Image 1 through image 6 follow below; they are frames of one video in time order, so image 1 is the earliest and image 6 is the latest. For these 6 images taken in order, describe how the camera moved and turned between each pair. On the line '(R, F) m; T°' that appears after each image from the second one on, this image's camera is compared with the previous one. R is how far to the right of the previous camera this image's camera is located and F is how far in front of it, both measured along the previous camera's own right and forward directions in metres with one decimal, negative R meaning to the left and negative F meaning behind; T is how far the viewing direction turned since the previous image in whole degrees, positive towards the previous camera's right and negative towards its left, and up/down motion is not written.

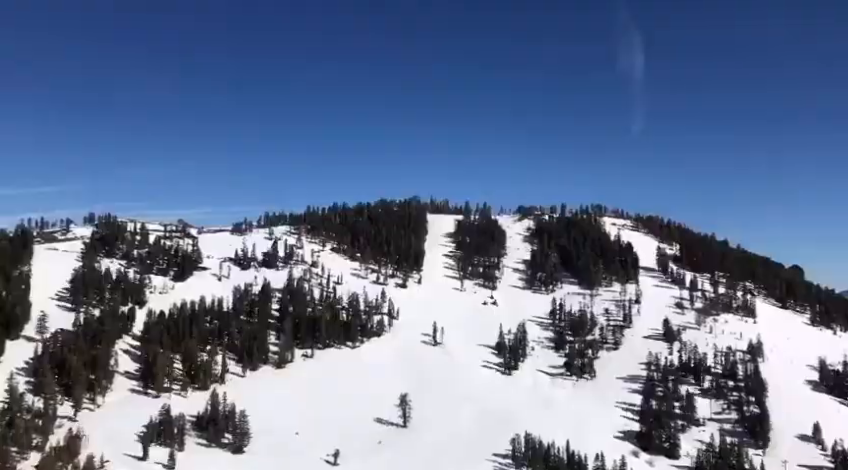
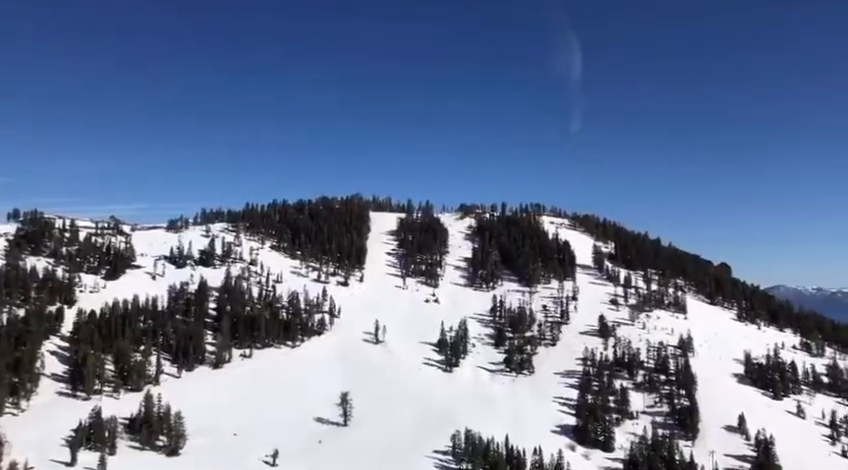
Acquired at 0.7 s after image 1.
(+1.7, -1.1) m; +4°
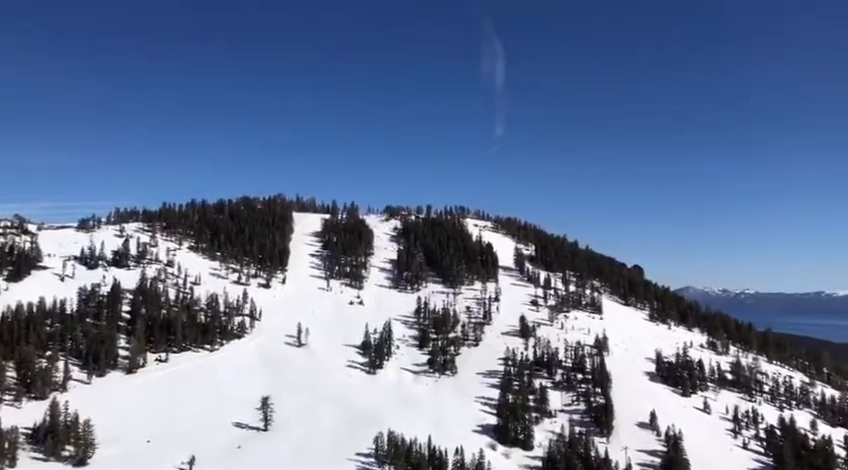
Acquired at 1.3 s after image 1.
(+2.2, -0.6) m; +5°
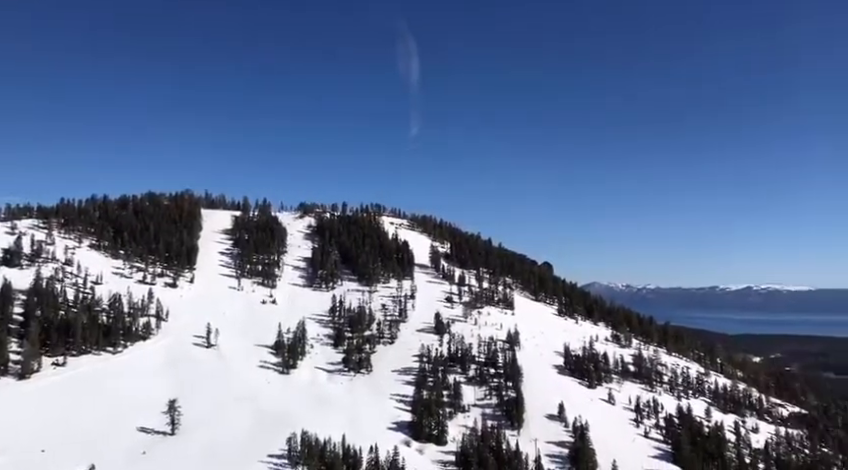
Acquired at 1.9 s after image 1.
(+2.5, +0.9) m; +5°
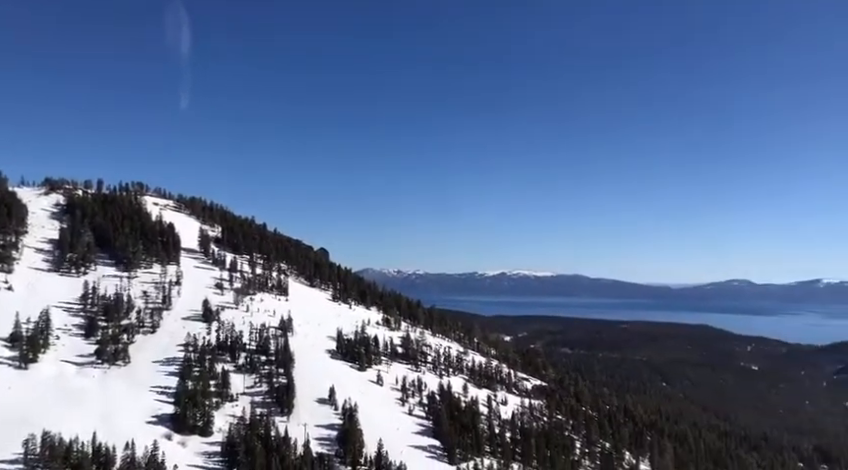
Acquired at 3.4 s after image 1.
(+3.3, +8.4) m; +15°
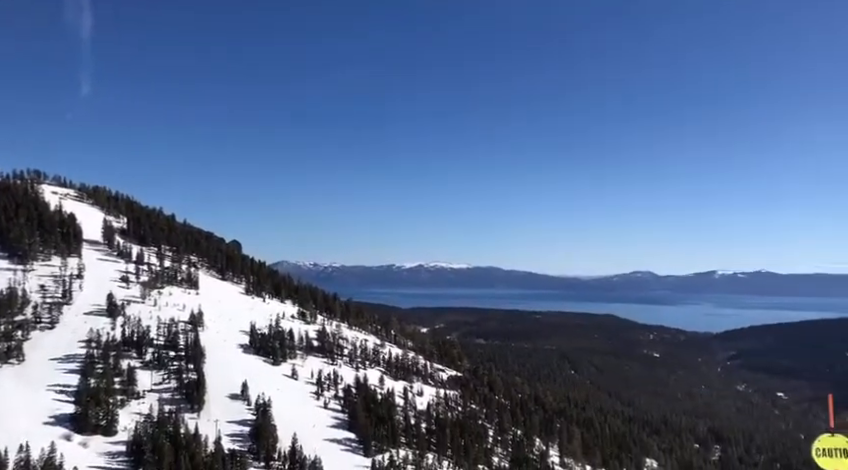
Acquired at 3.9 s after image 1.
(-0.2, +4.0) m; +6°
